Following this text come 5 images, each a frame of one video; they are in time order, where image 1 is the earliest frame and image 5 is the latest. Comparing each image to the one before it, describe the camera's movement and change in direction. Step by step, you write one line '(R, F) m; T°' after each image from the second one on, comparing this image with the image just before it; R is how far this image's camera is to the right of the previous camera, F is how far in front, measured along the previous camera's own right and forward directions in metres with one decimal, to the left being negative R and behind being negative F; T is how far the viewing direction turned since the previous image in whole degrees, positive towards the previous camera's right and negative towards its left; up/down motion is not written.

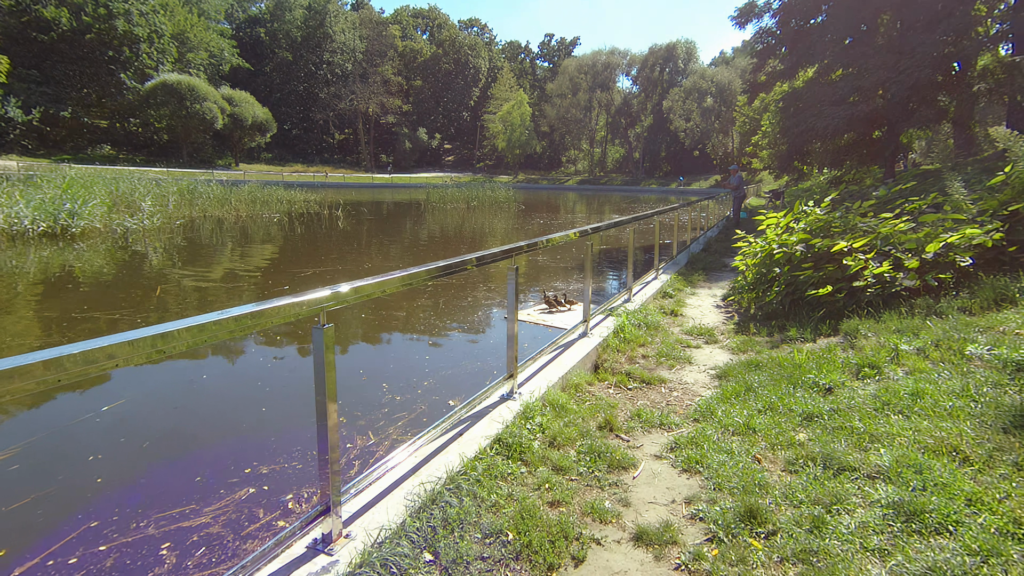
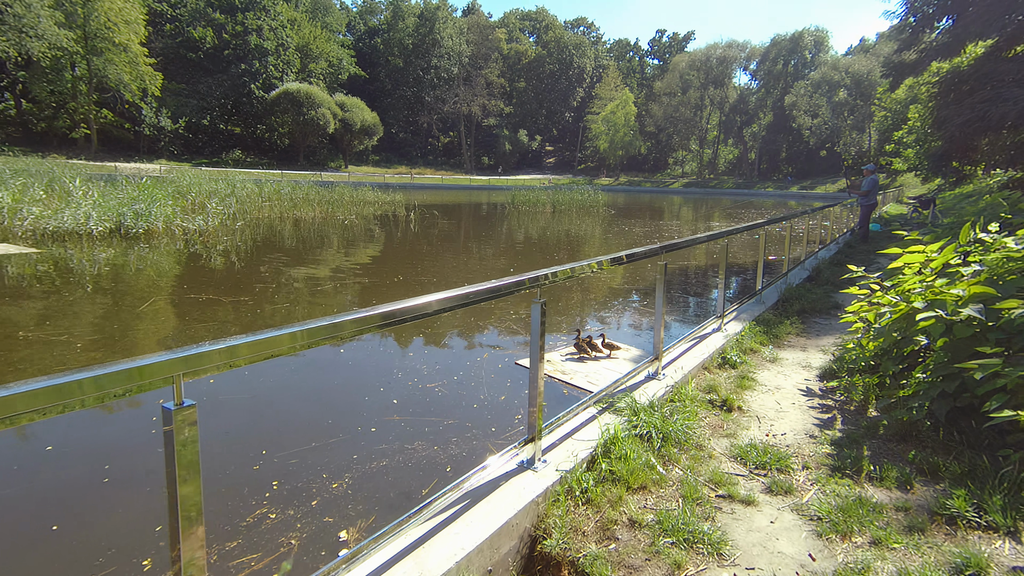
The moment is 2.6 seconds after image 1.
(+0.7, +1.4) m; -11°
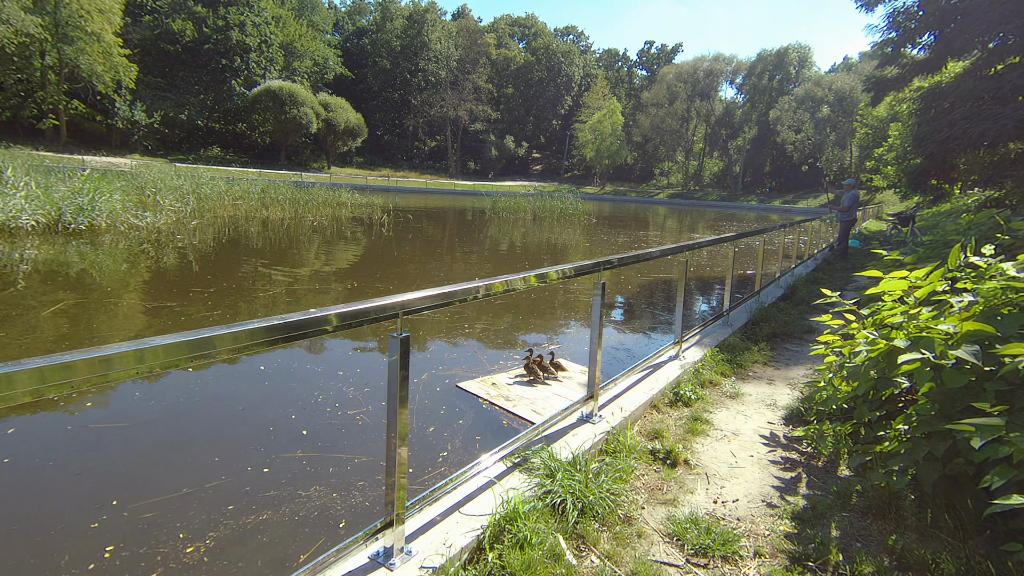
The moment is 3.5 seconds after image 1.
(+0.3, +0.4) m; +2°
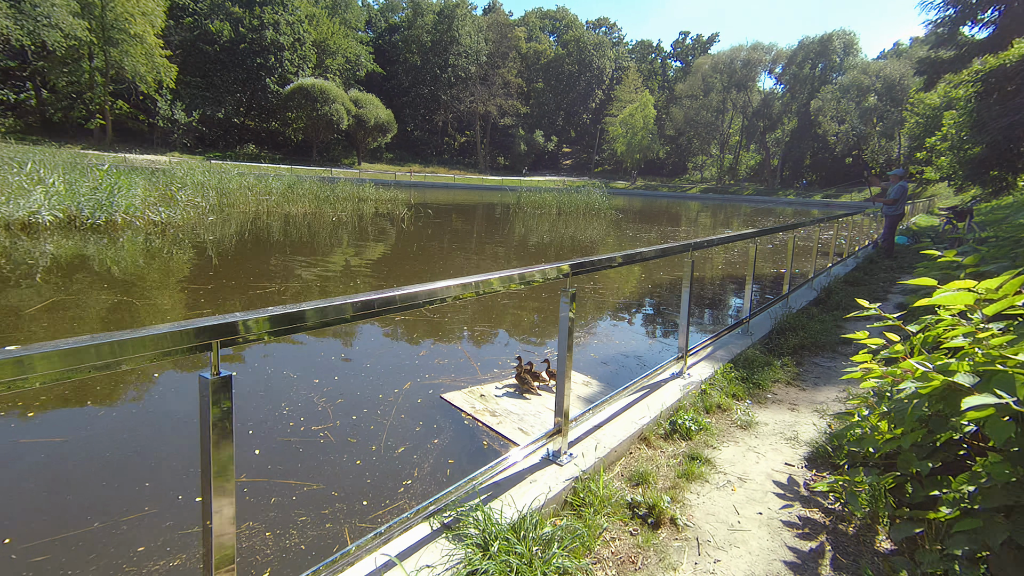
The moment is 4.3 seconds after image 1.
(+0.3, +0.4) m; -3°
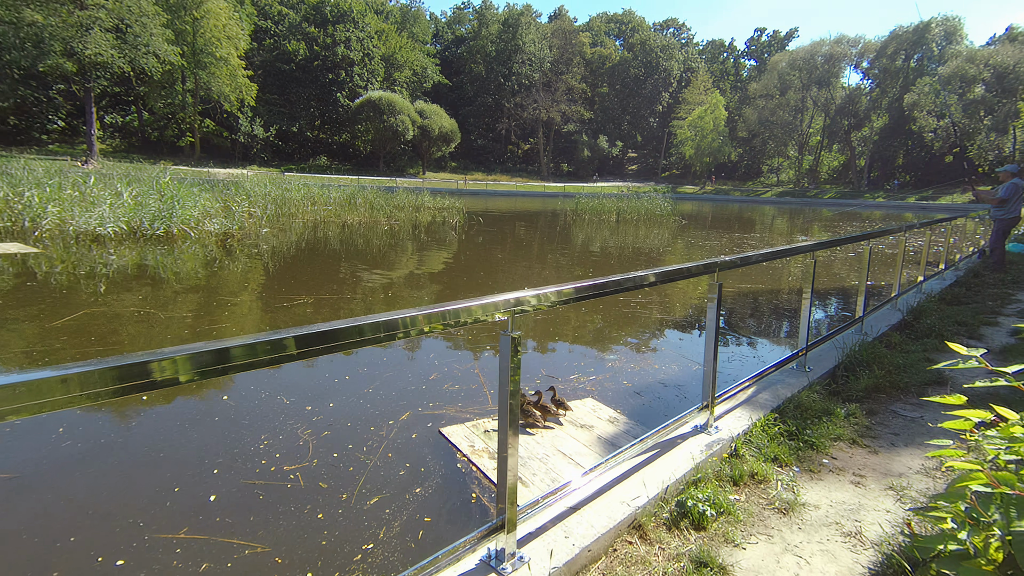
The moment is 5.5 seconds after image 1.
(+0.3, +0.5) m; -7°
